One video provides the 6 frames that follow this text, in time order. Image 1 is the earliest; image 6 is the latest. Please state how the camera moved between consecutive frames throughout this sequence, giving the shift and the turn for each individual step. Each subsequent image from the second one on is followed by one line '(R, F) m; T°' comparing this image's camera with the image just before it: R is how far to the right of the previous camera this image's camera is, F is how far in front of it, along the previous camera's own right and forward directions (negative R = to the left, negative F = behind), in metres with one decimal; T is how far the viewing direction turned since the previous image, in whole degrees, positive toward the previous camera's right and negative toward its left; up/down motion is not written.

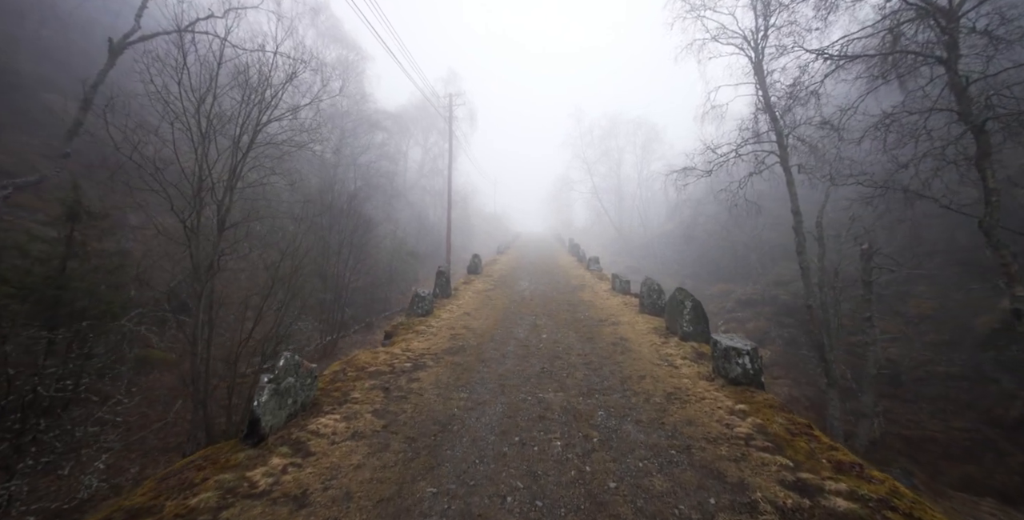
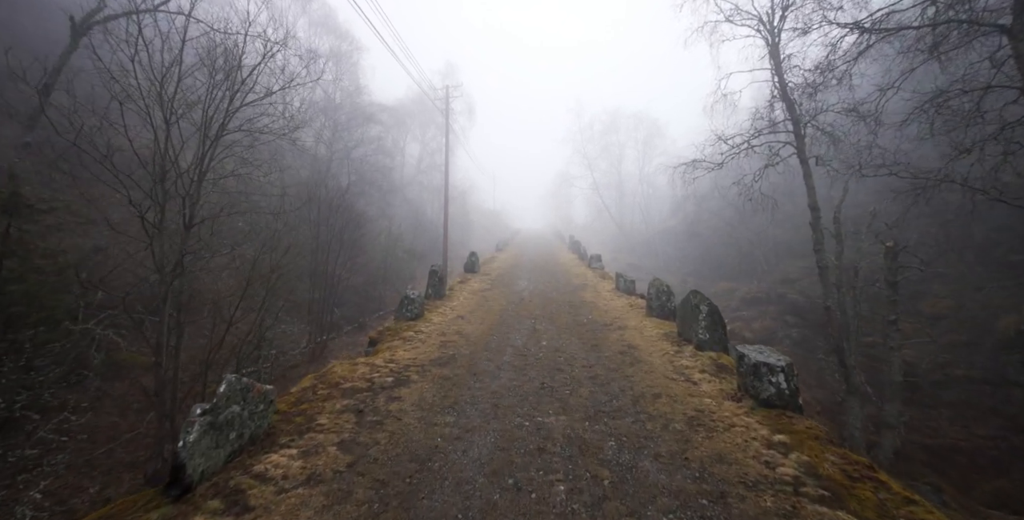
(0.0, +0.7) m; 0°
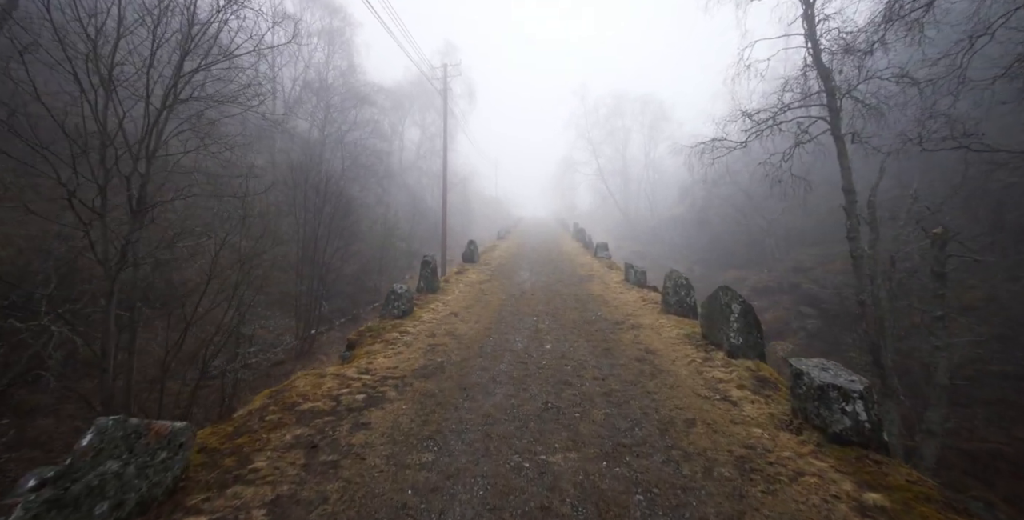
(+0.1, +0.9) m; 0°
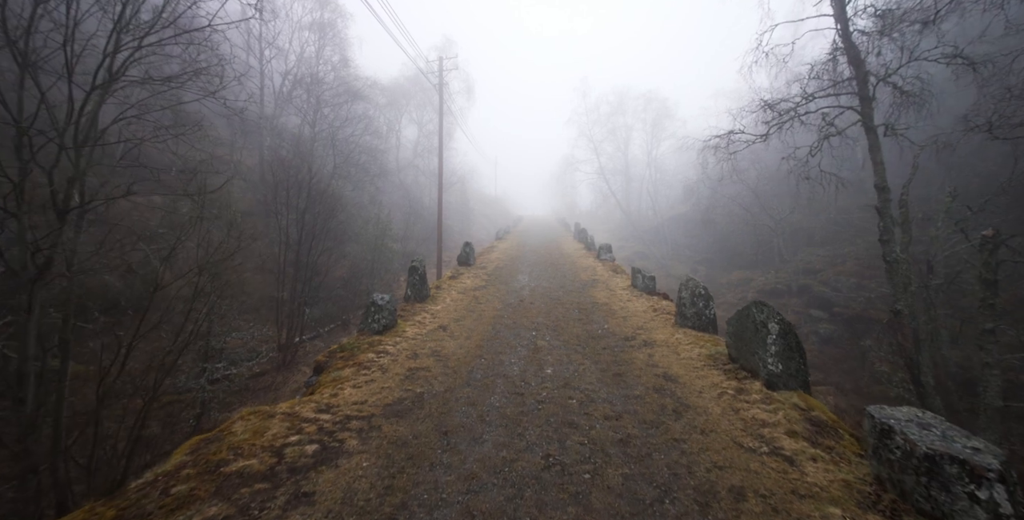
(+0.1, +0.8) m; 0°
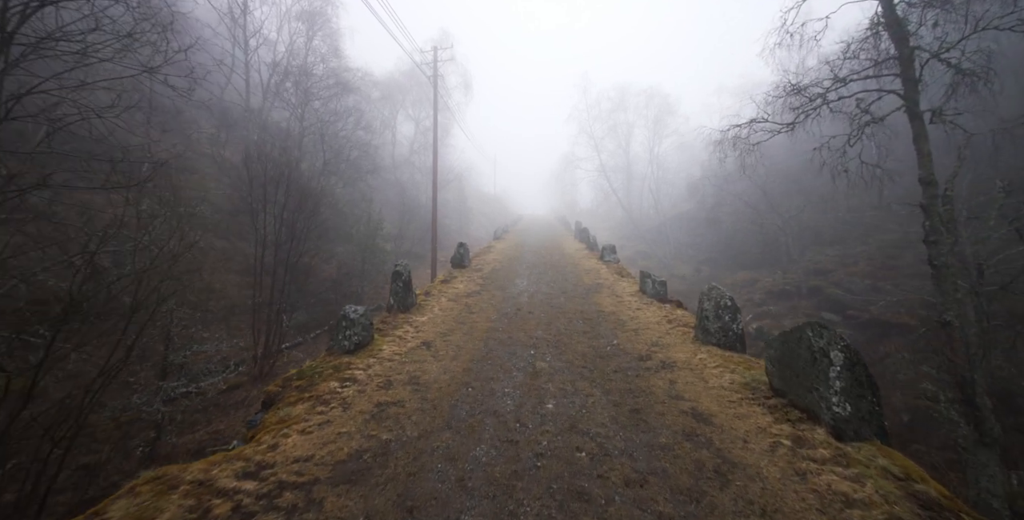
(+0.1, +0.9) m; 0°
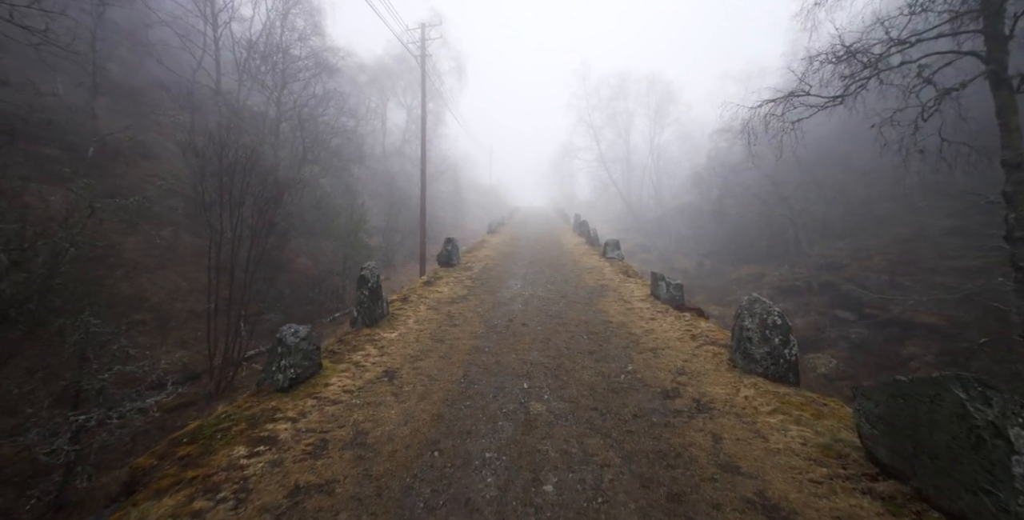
(+0.1, +1.3) m; 0°
